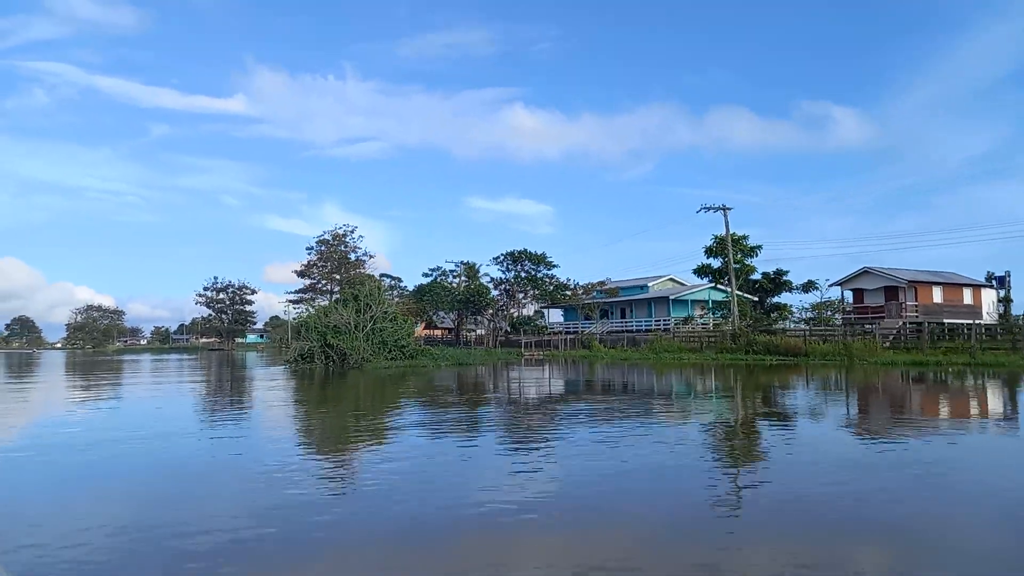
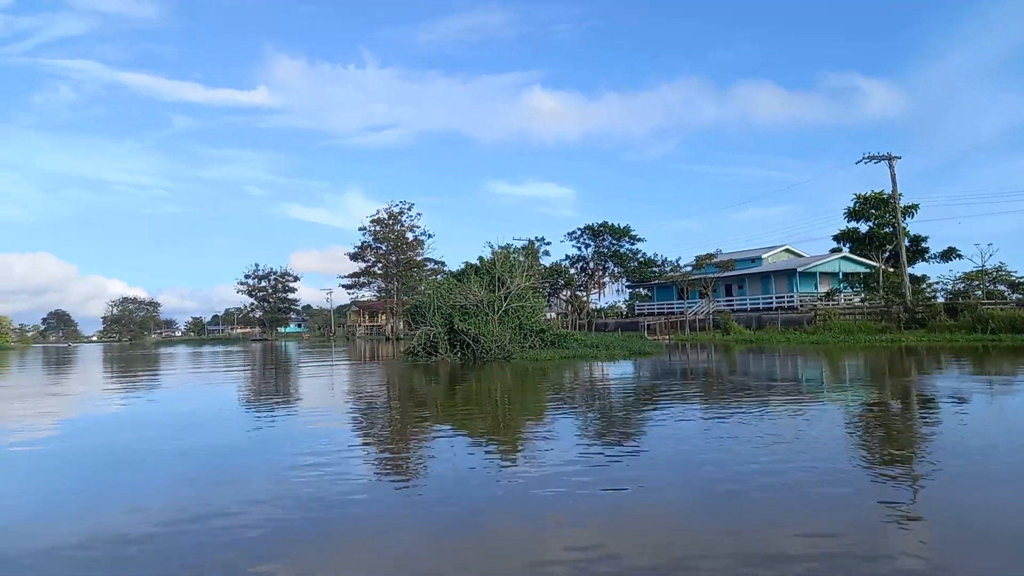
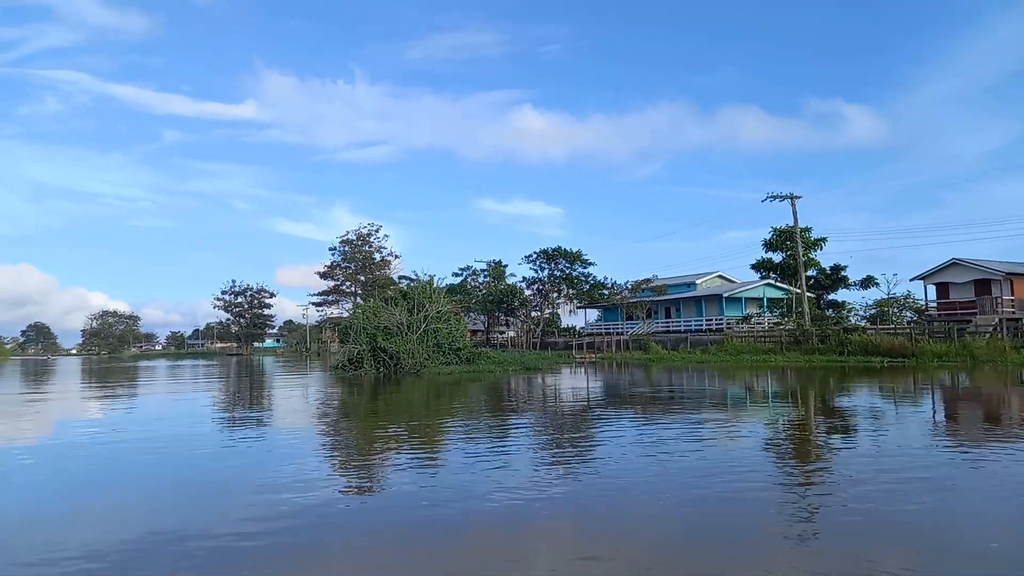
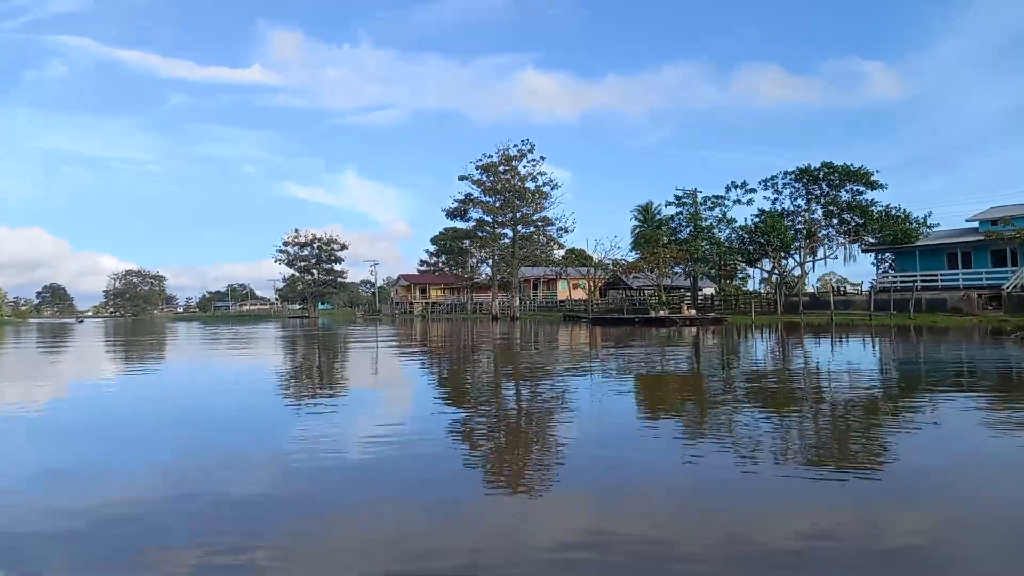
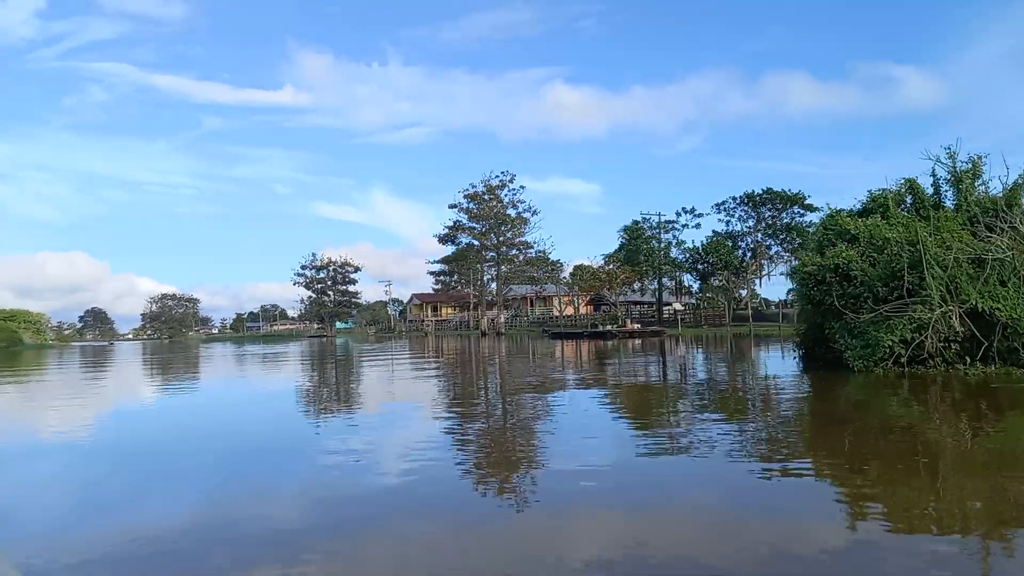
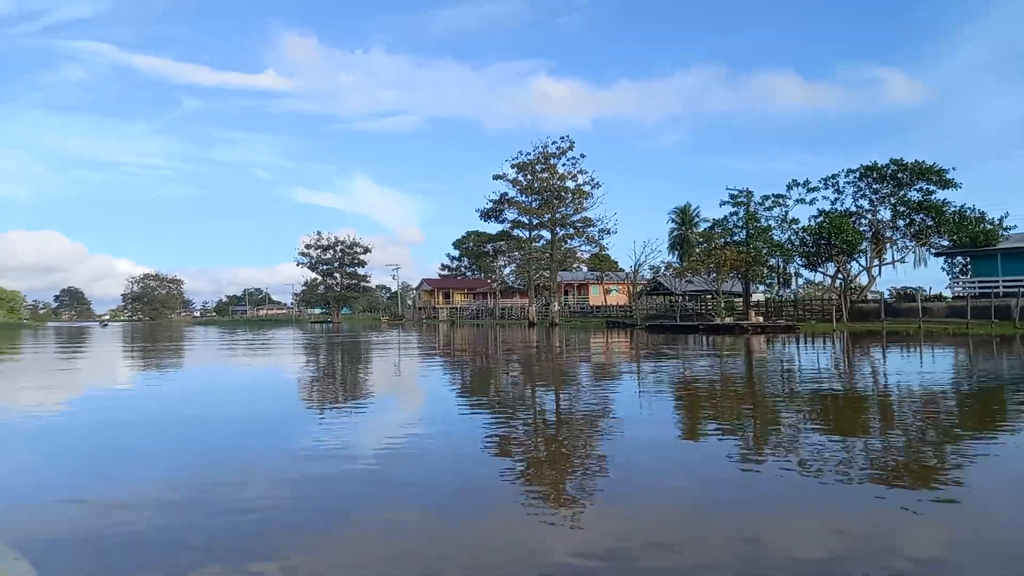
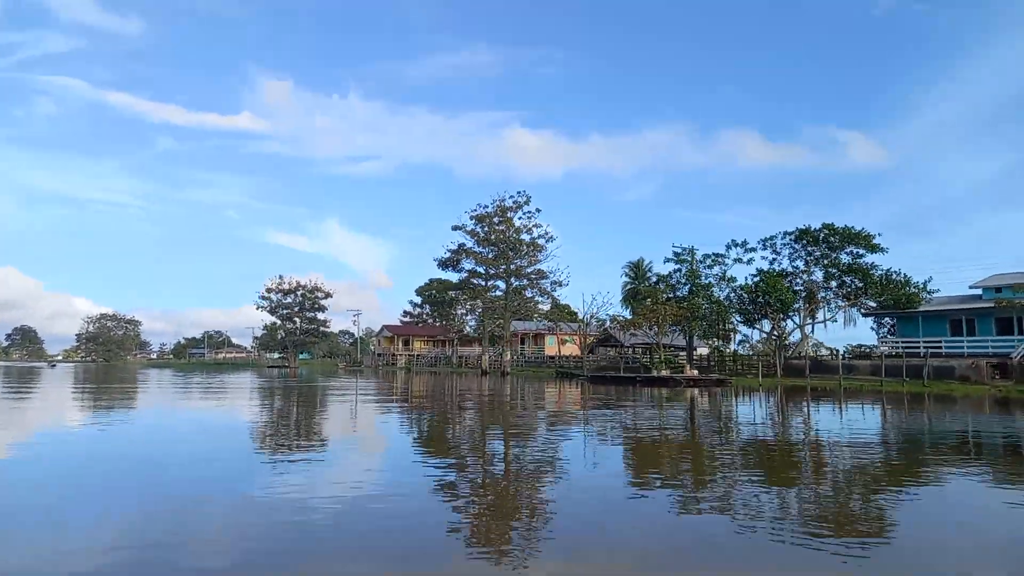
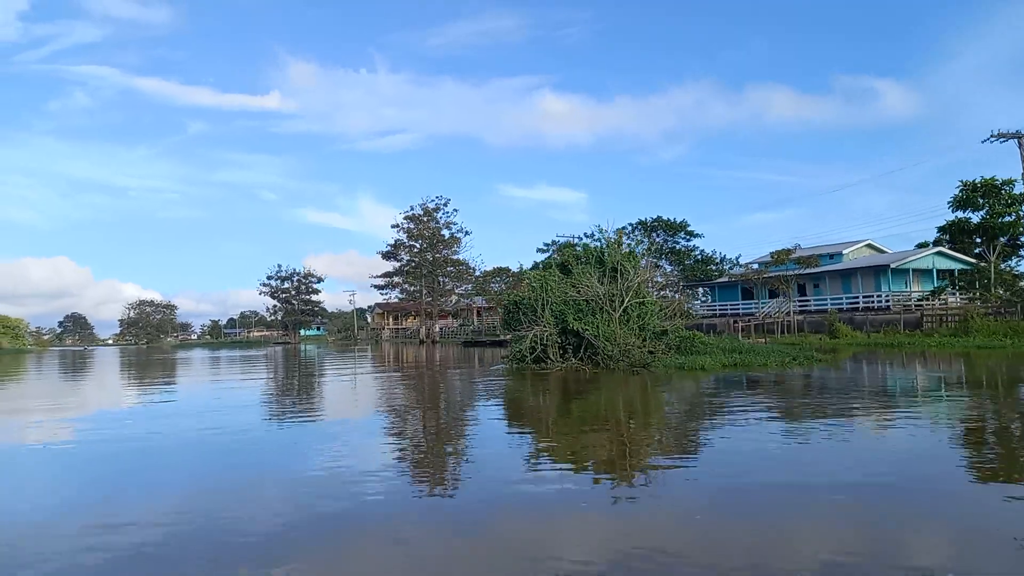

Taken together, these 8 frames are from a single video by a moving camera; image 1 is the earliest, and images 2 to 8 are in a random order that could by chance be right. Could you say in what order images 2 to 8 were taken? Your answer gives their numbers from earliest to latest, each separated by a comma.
3, 2, 8, 5, 4, 7, 6
